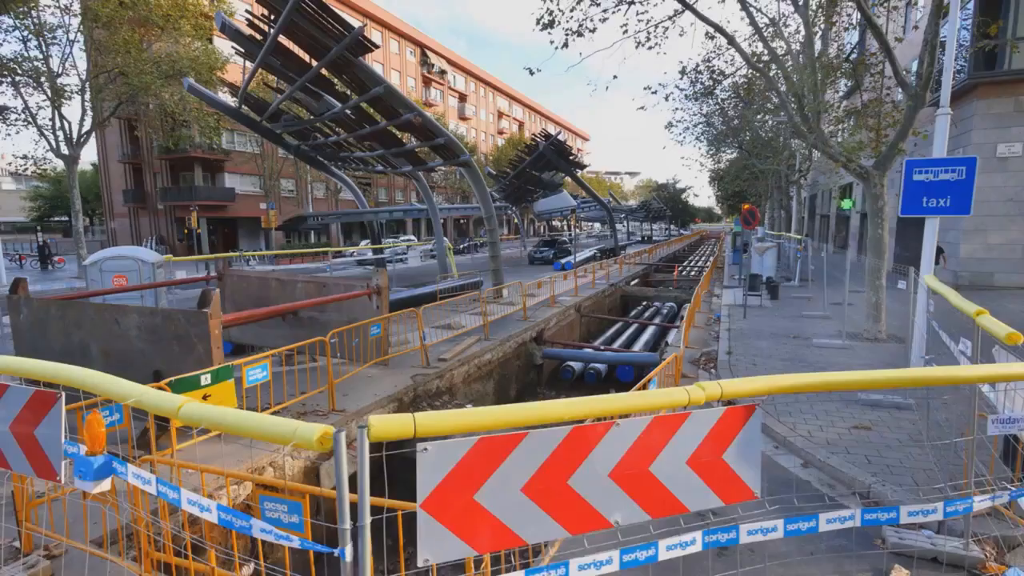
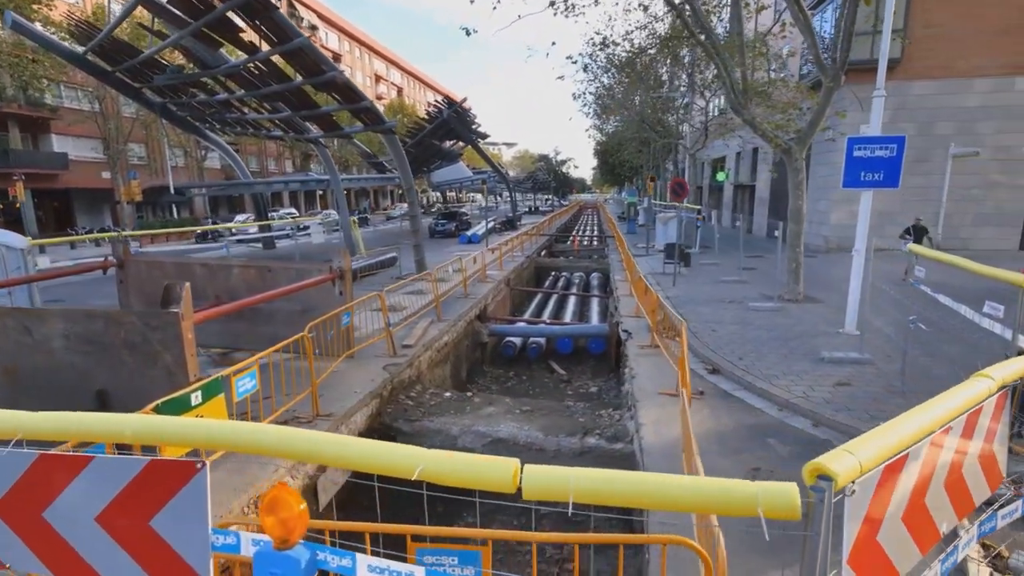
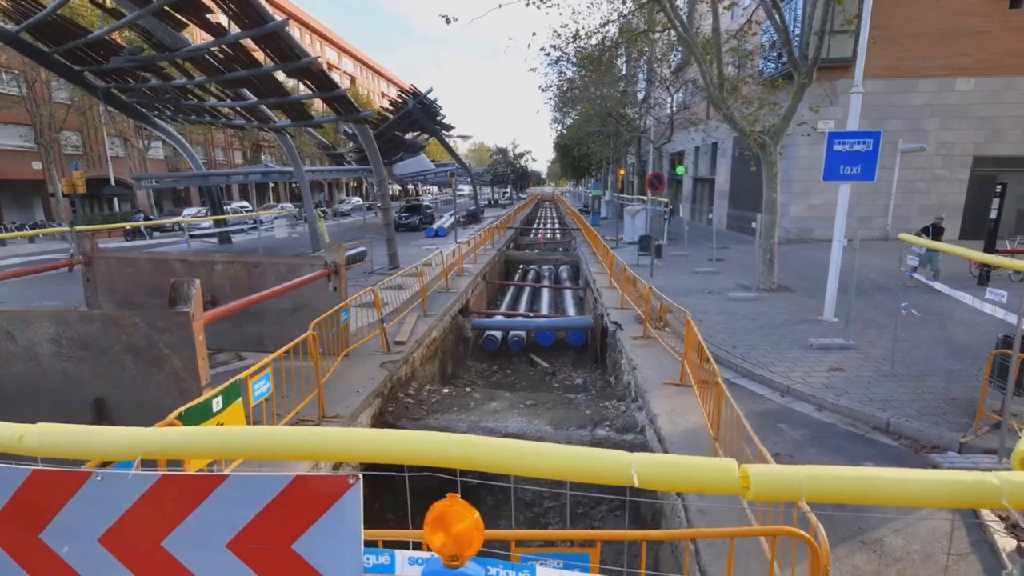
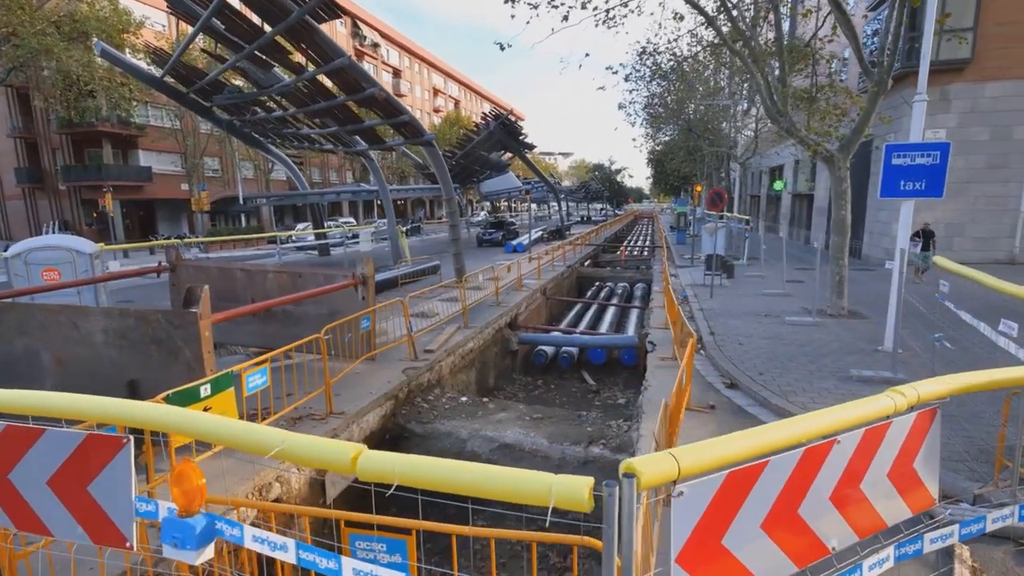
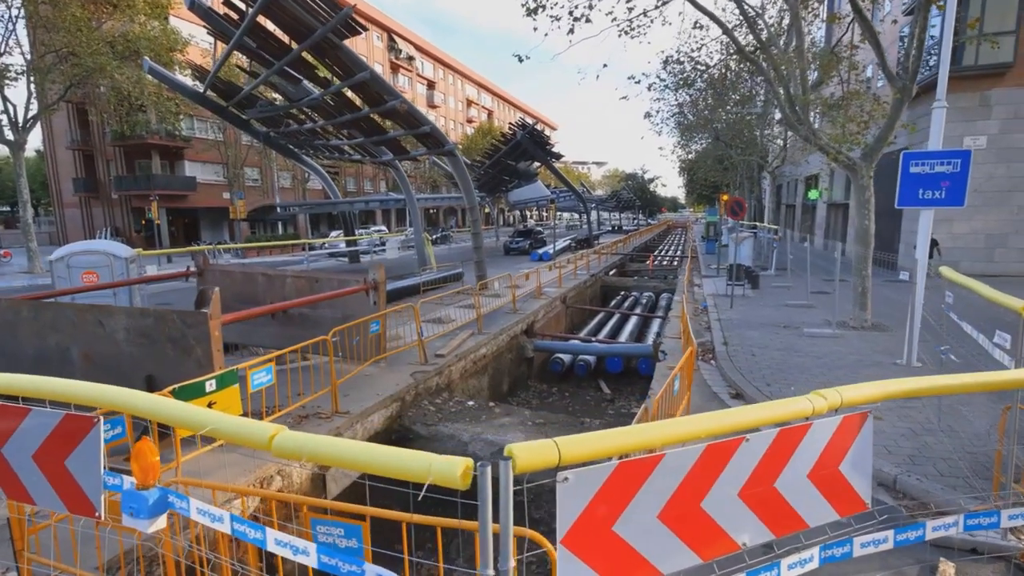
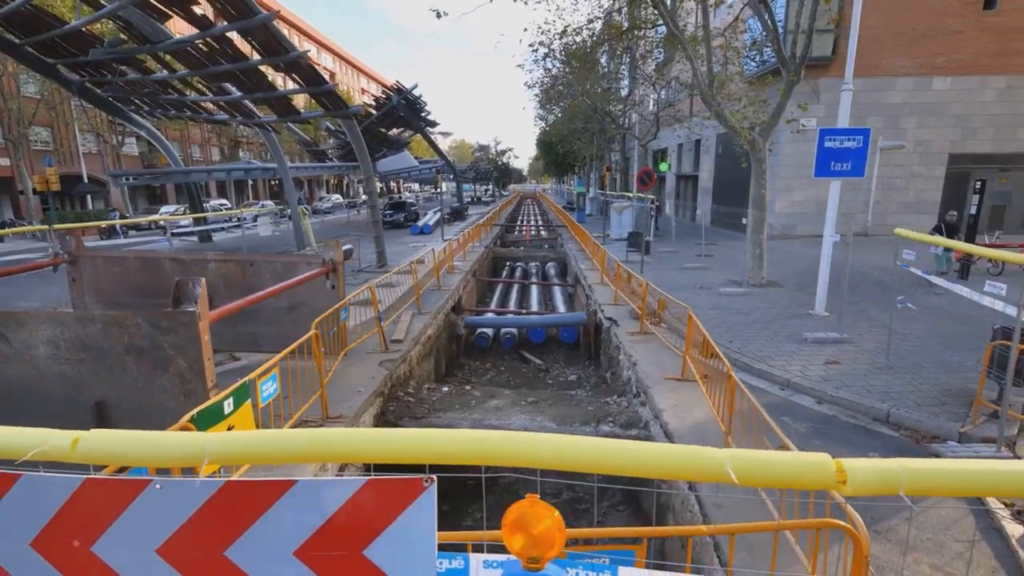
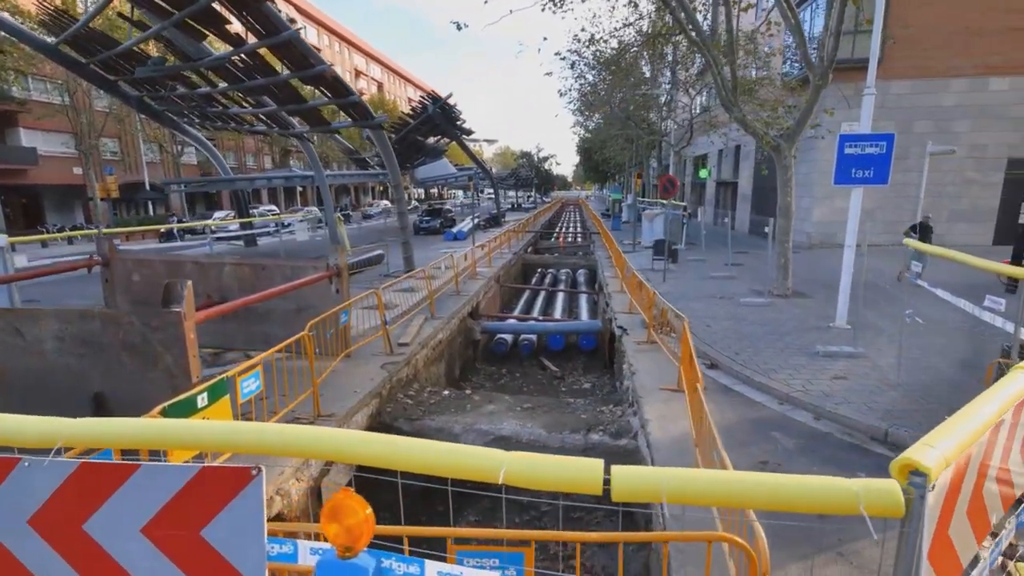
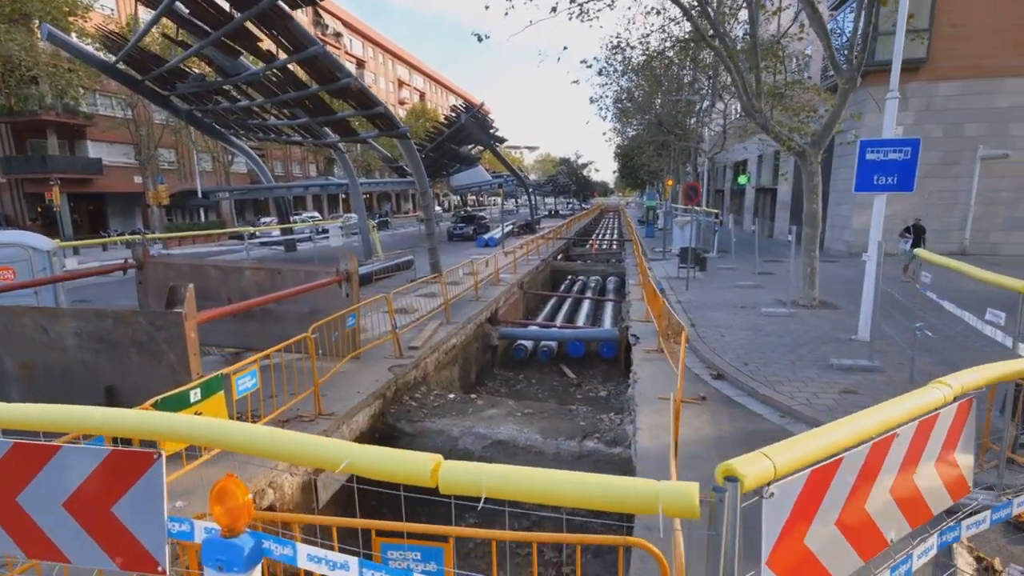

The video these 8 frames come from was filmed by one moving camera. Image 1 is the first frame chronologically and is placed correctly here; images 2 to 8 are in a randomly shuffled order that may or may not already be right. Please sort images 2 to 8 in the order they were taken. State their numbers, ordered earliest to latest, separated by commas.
5, 4, 8, 2, 7, 3, 6
